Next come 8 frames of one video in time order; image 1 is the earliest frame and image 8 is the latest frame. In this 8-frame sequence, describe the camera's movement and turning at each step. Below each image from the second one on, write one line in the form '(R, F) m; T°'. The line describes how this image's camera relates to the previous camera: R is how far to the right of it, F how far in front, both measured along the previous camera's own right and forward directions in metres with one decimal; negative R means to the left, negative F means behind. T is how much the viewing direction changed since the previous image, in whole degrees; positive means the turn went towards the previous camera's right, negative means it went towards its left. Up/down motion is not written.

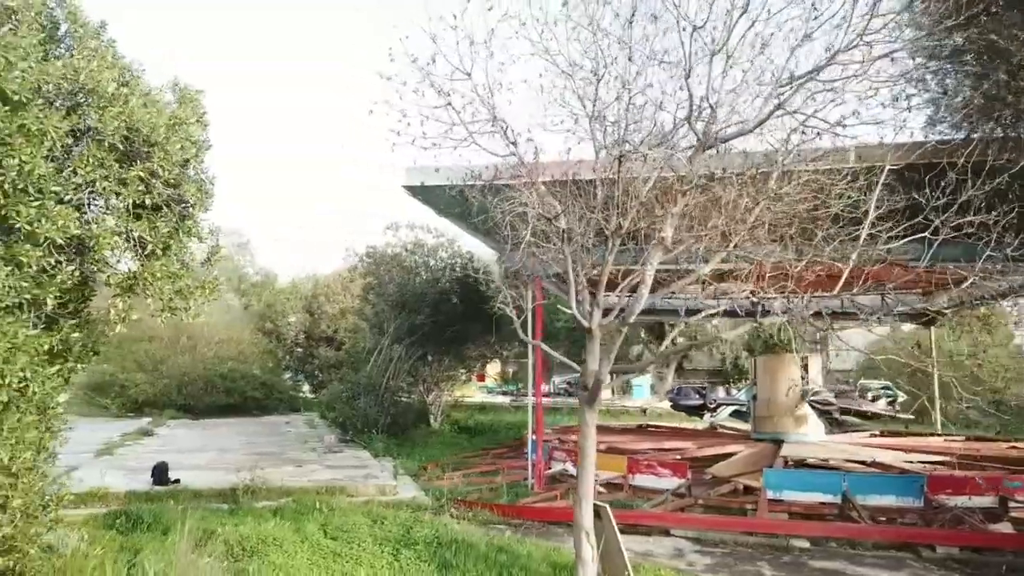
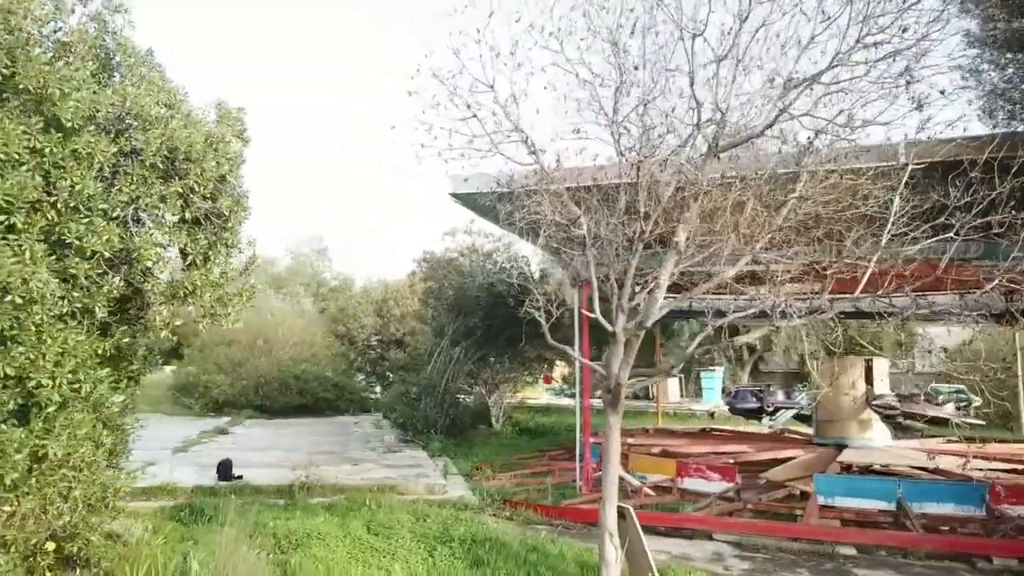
(+0.4, -0.1) m; -6°
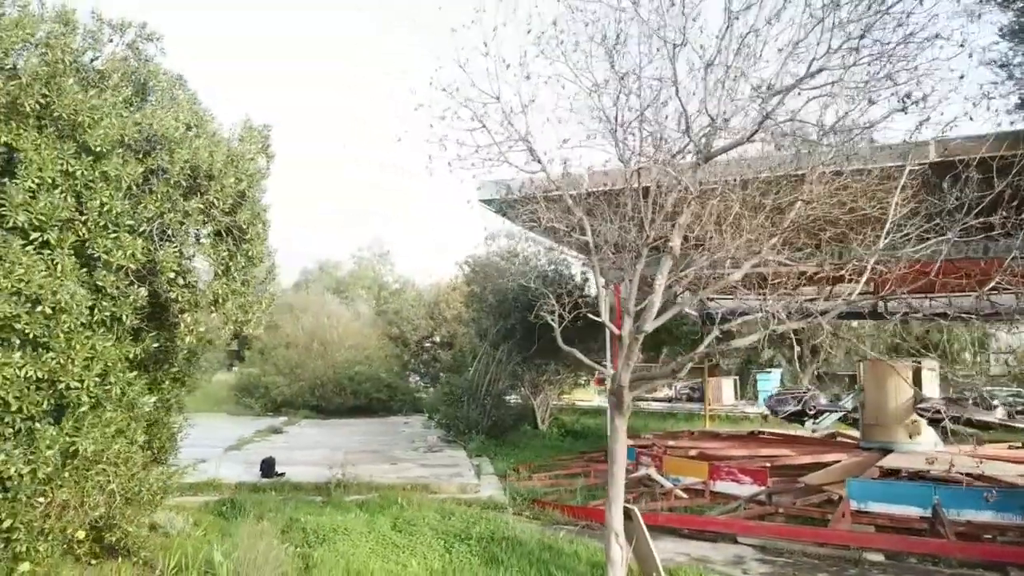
(+0.4, -0.1) m; -5°
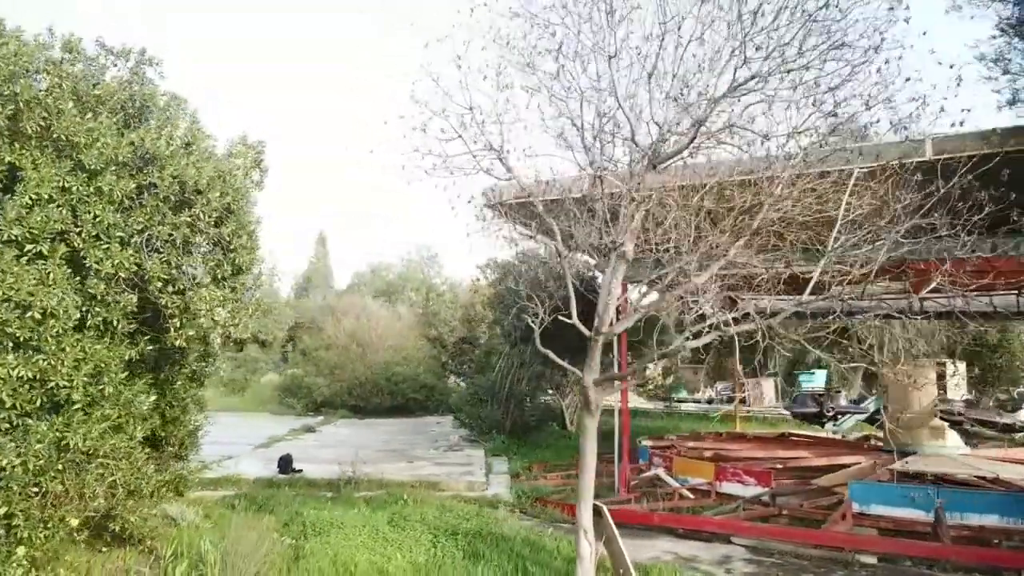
(+0.6, -0.2) m; -4°
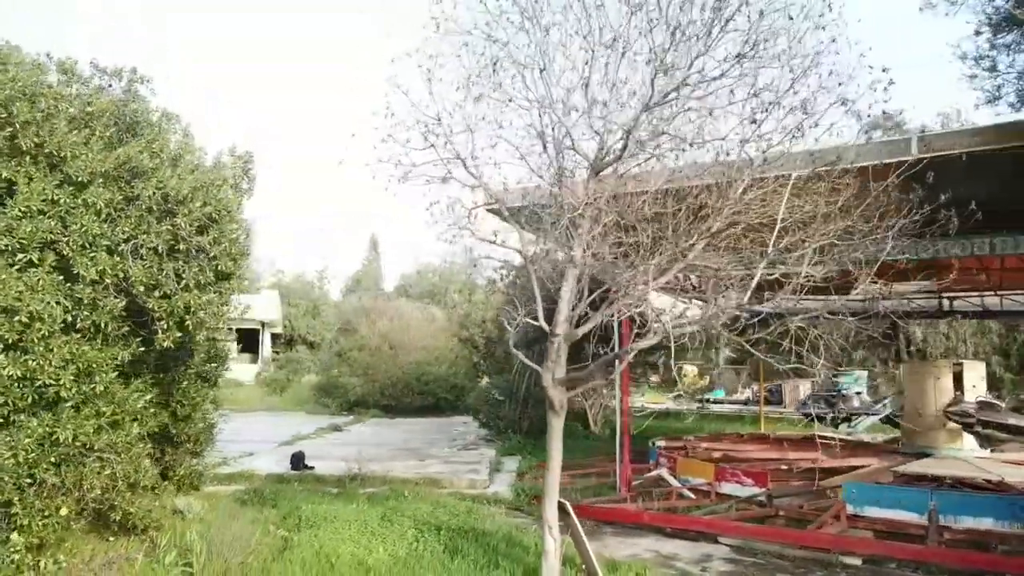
(+0.6, -0.2) m; -4°
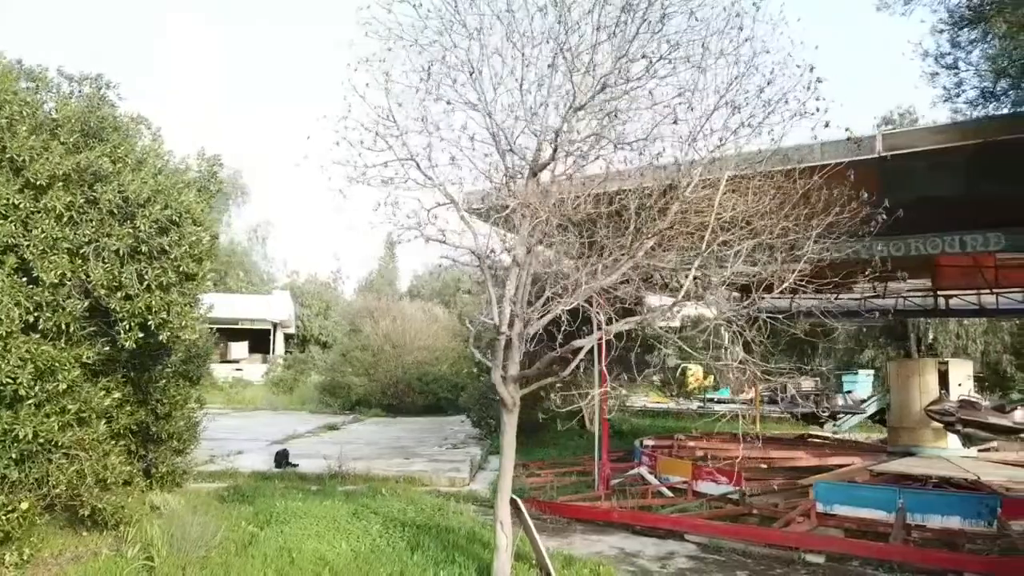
(+0.5, -0.1) m; -1°
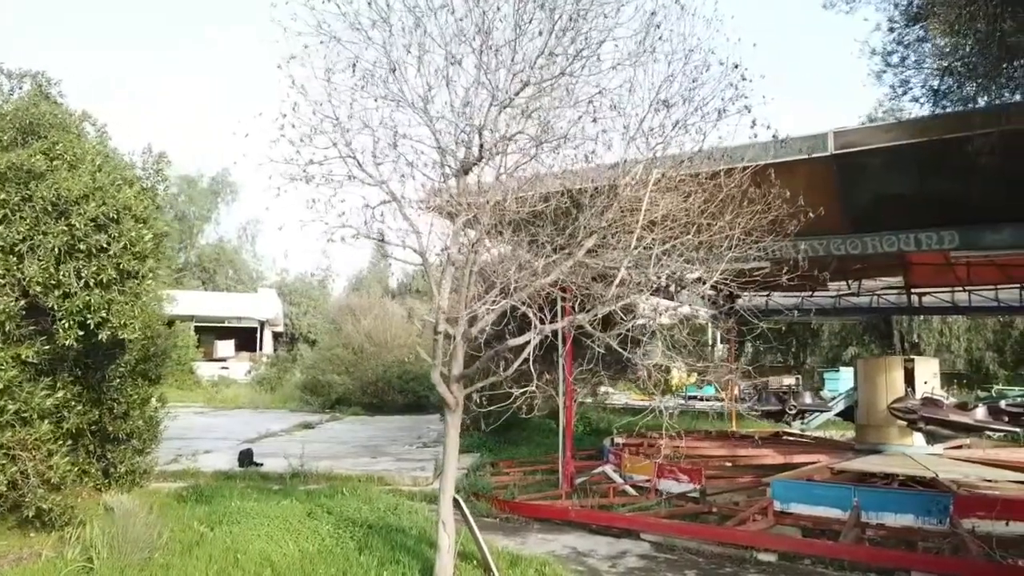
(+0.4, 0.0) m; 0°
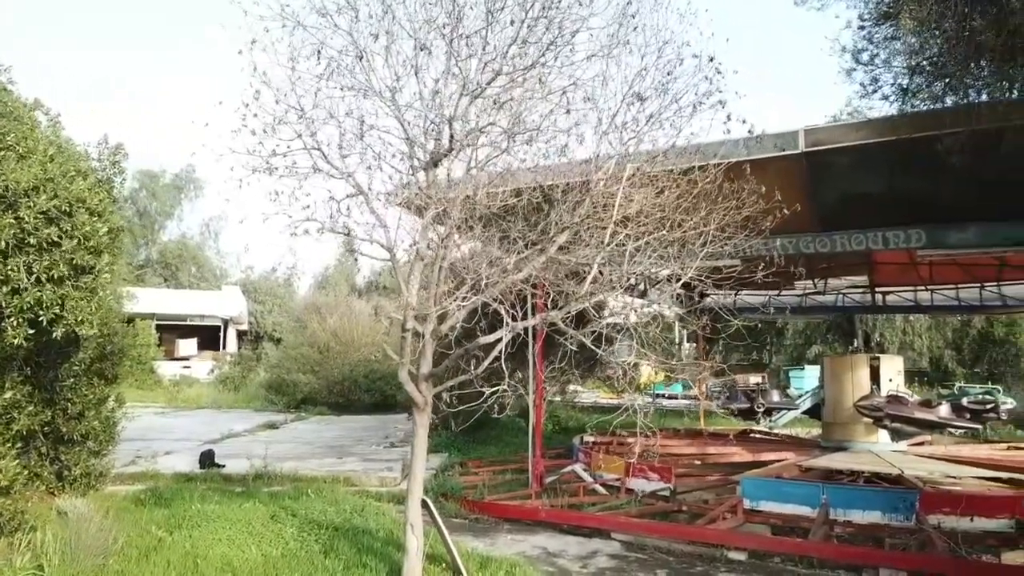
(0.0, +0.1) m; +2°
